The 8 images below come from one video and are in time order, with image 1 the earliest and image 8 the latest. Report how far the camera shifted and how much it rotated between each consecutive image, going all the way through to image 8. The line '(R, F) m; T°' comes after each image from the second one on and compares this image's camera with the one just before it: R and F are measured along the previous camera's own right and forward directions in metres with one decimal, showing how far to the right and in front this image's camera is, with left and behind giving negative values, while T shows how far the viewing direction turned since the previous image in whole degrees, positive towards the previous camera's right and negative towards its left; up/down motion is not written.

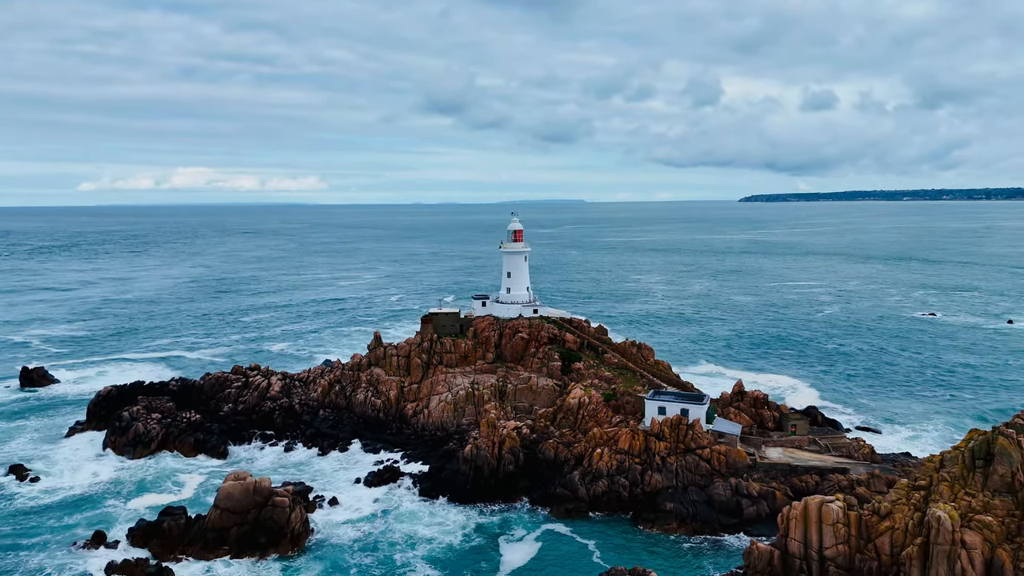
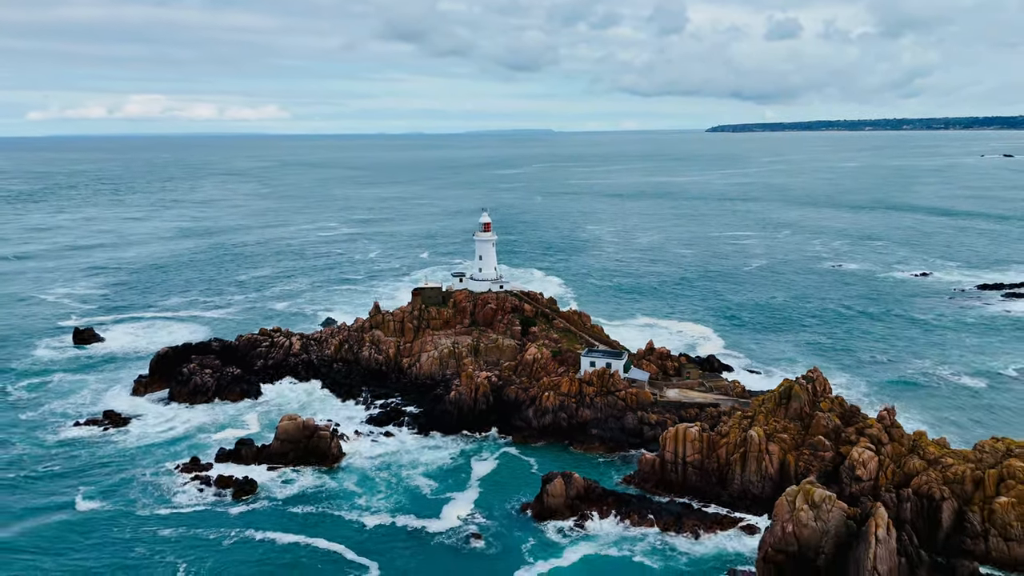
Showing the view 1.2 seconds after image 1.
(-0.1, -8.1) m; +3°
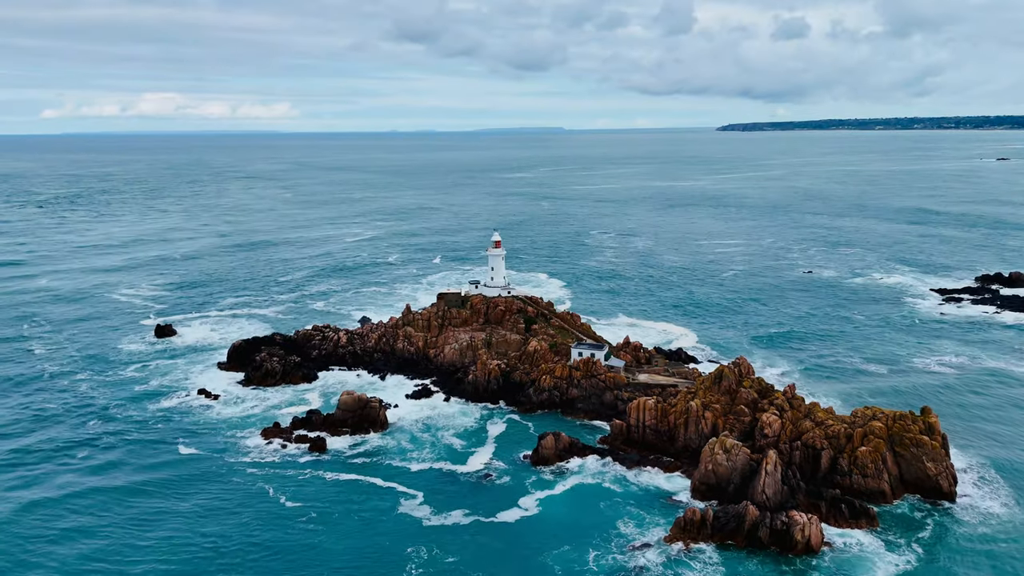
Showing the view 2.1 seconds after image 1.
(+0.2, -8.8) m; -1°
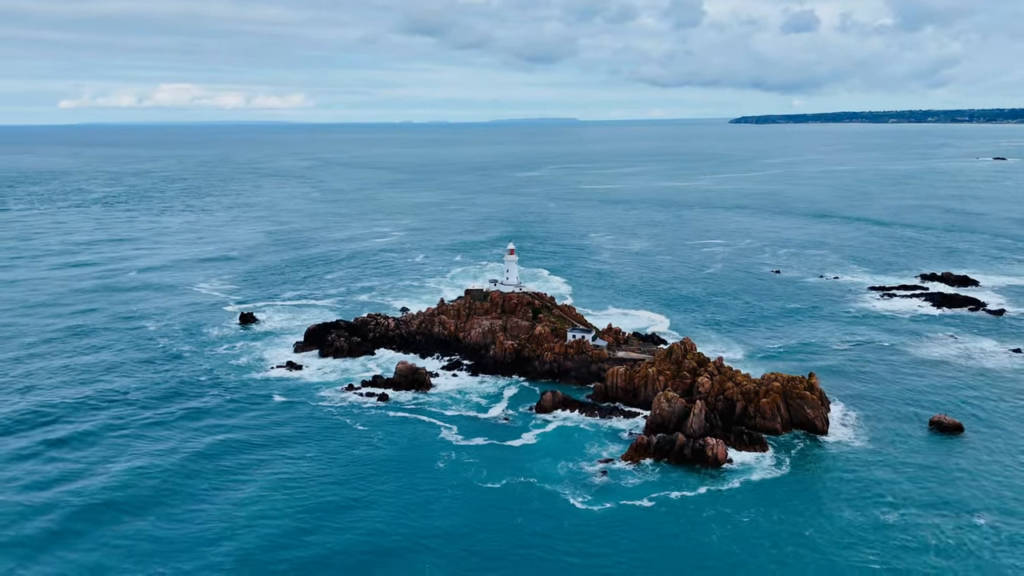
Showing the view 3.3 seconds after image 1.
(+0.1, -13.5) m; -1°
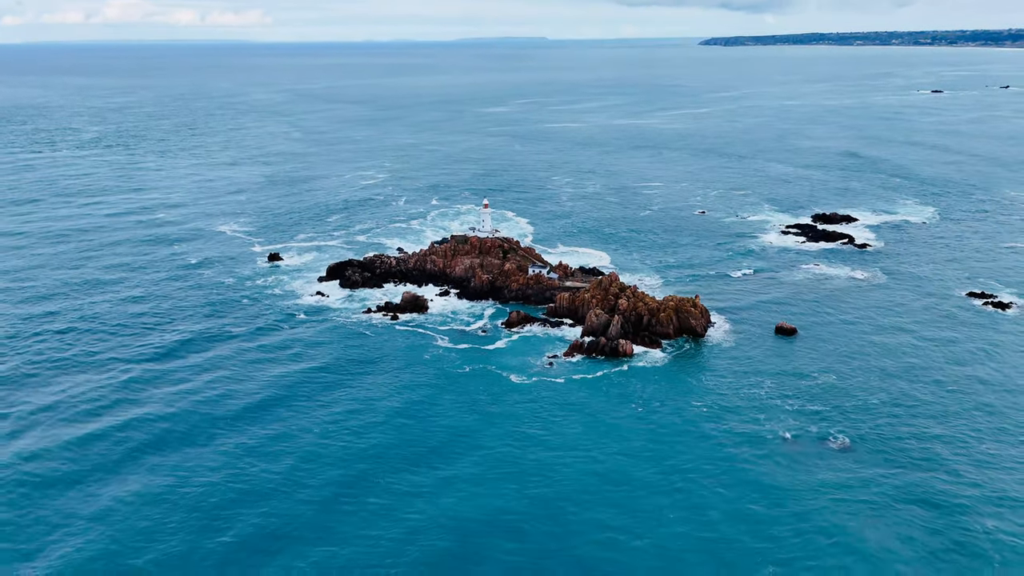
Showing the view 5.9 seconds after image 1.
(-0.6, -18.2) m; +2°
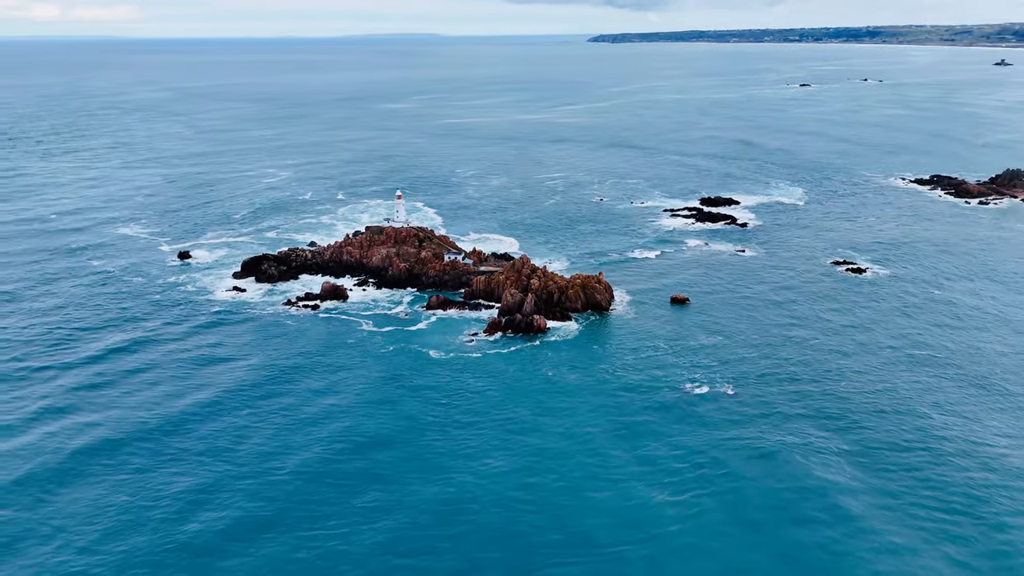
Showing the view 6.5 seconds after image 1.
(-1.6, -4.1) m; +8°
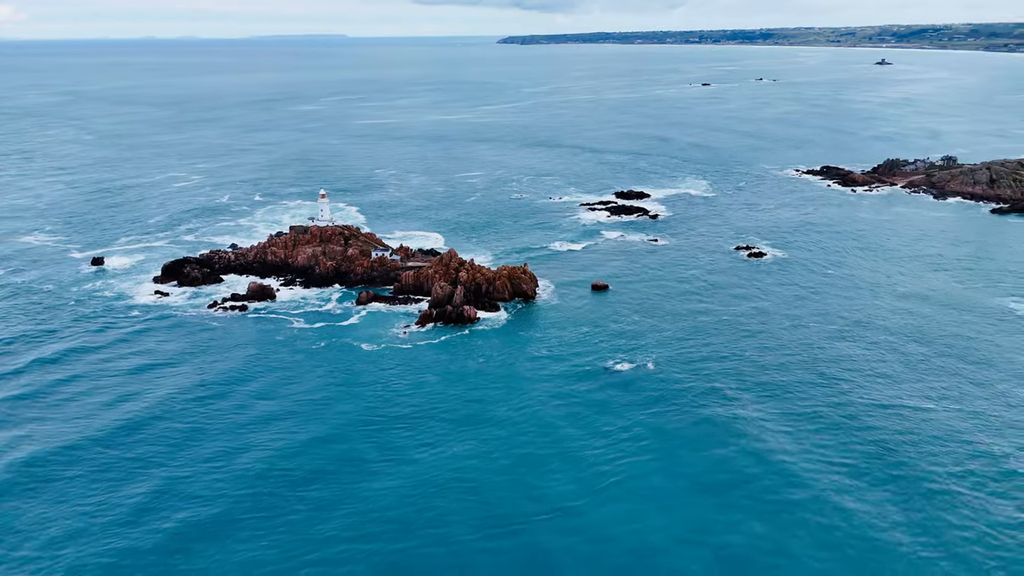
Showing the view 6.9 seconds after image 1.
(-1.0, -2.4) m; +6°
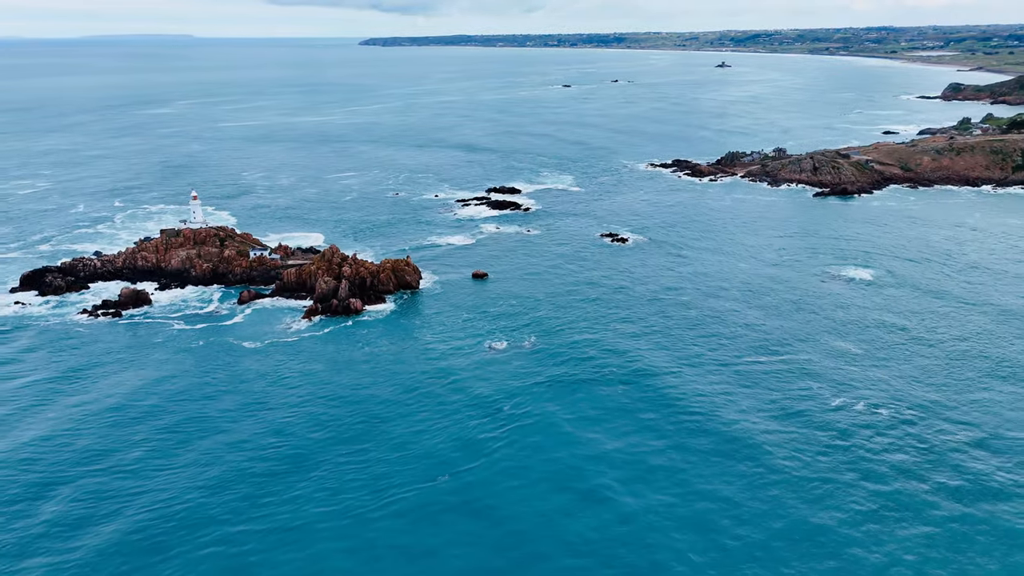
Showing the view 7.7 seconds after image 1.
(-1.0, -3.6) m; +10°
